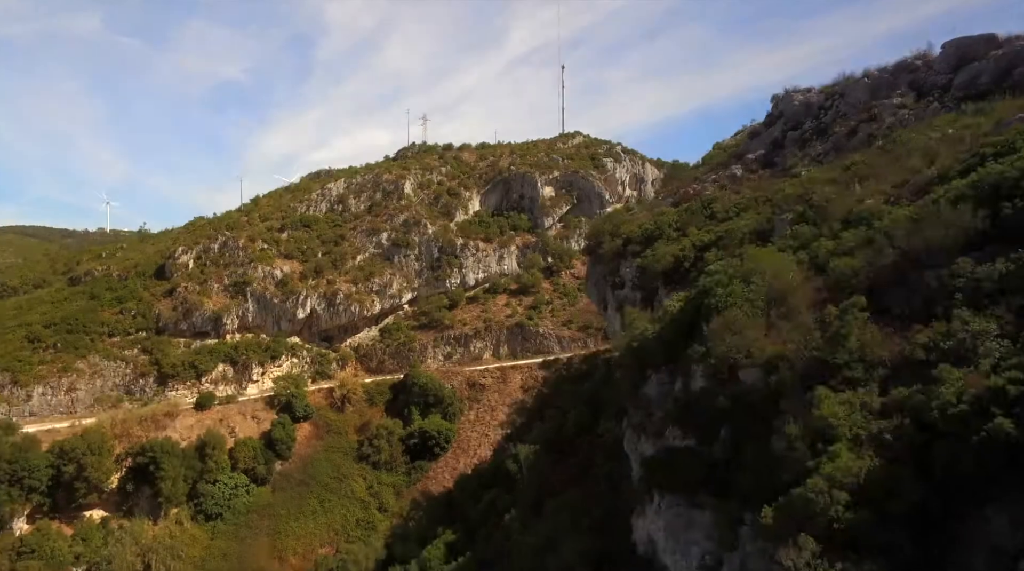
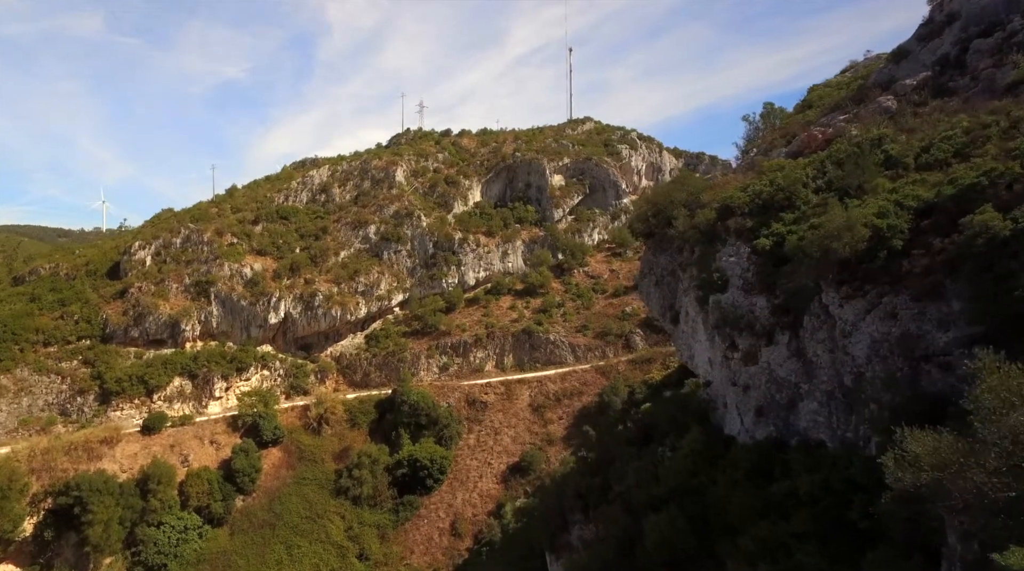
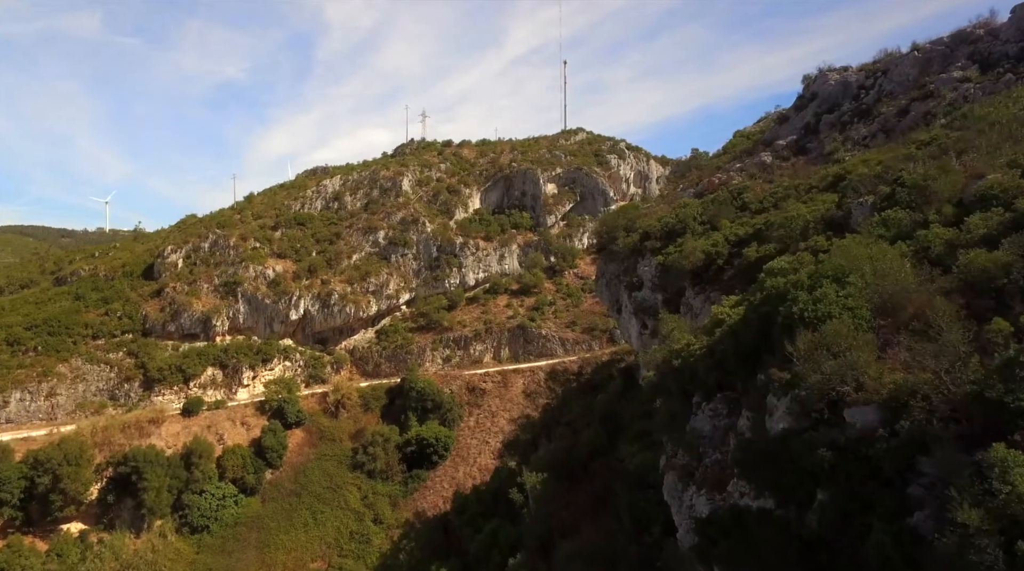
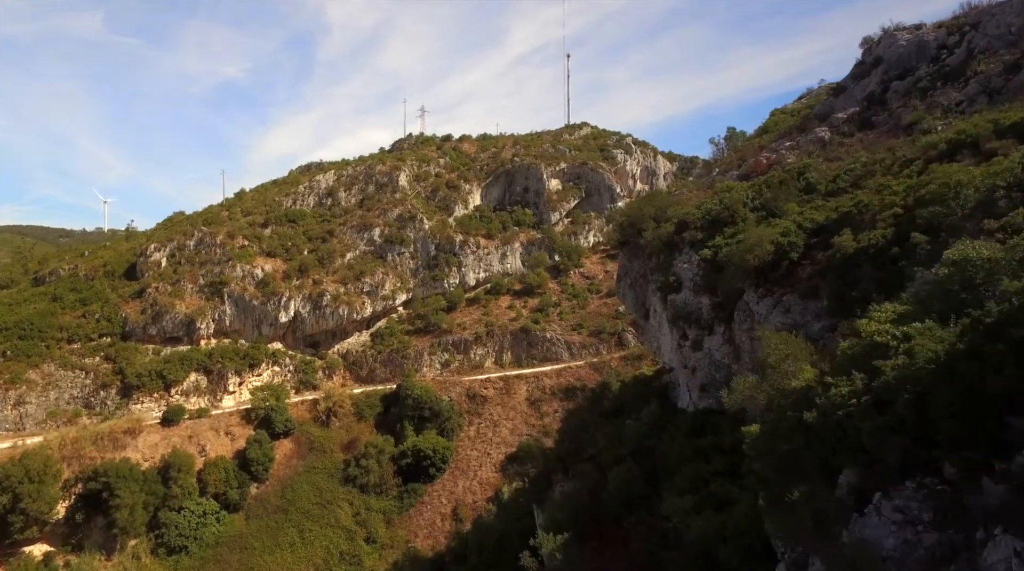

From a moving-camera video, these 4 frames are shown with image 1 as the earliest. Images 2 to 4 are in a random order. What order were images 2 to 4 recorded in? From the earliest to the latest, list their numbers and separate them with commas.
3, 4, 2
